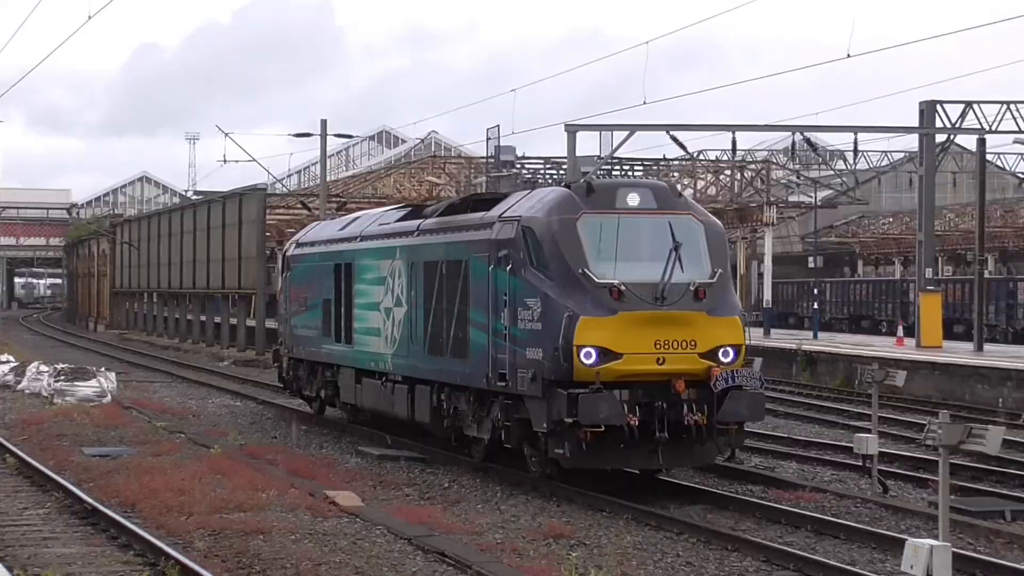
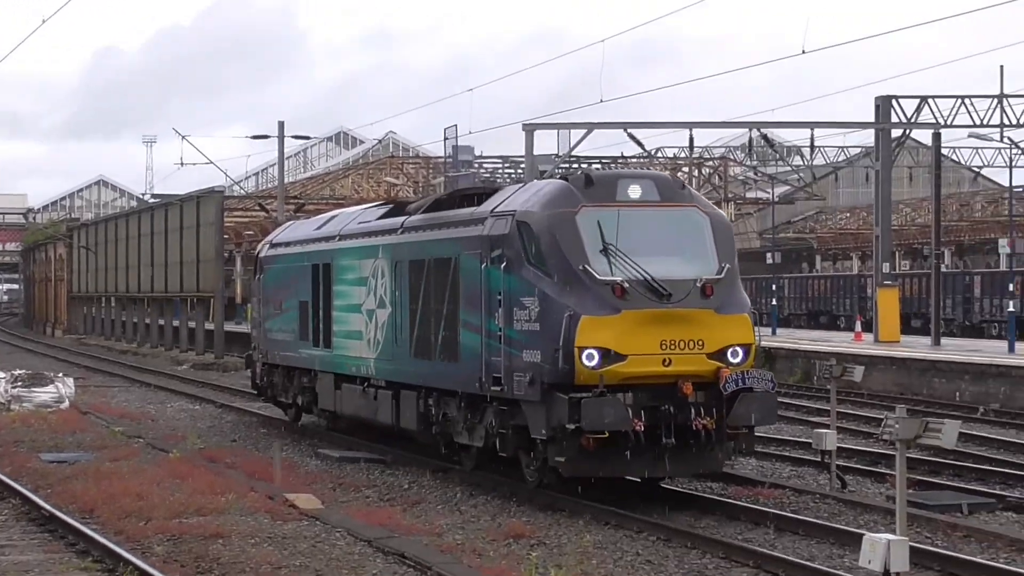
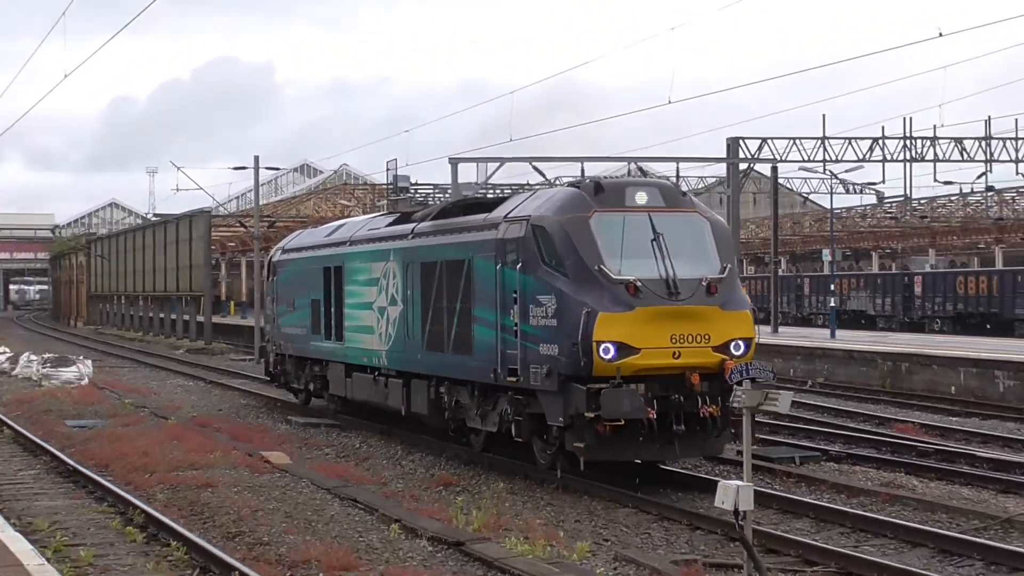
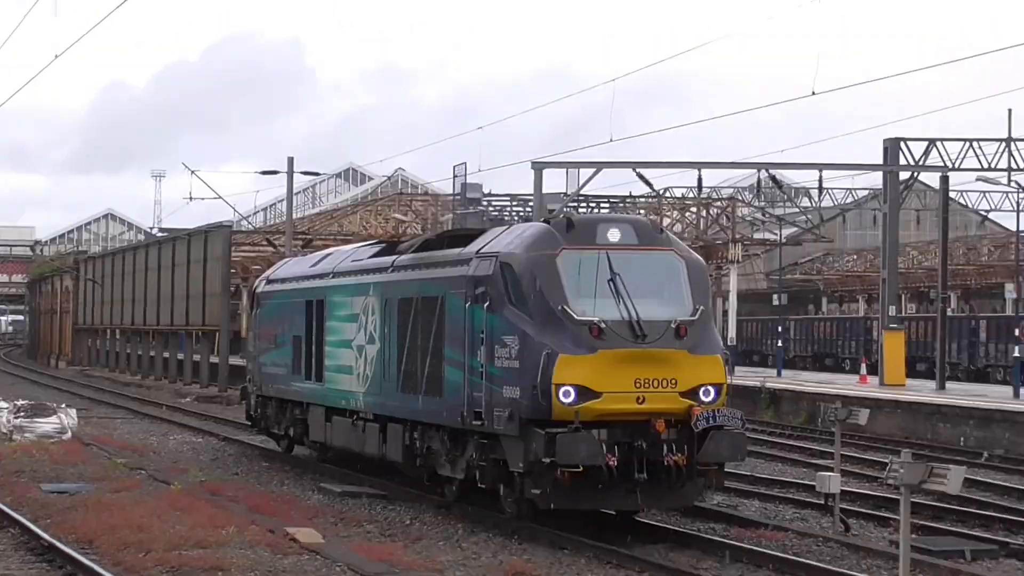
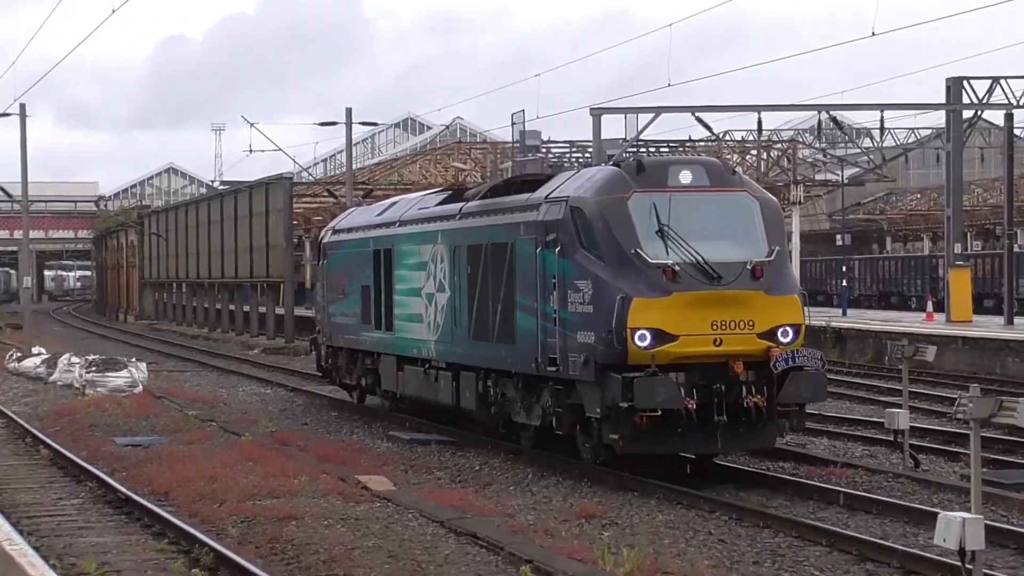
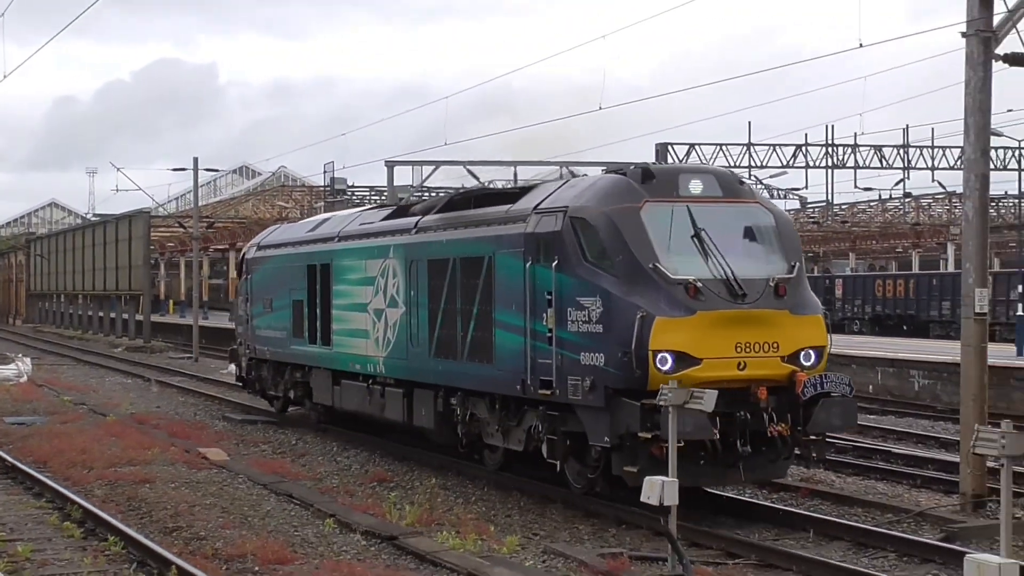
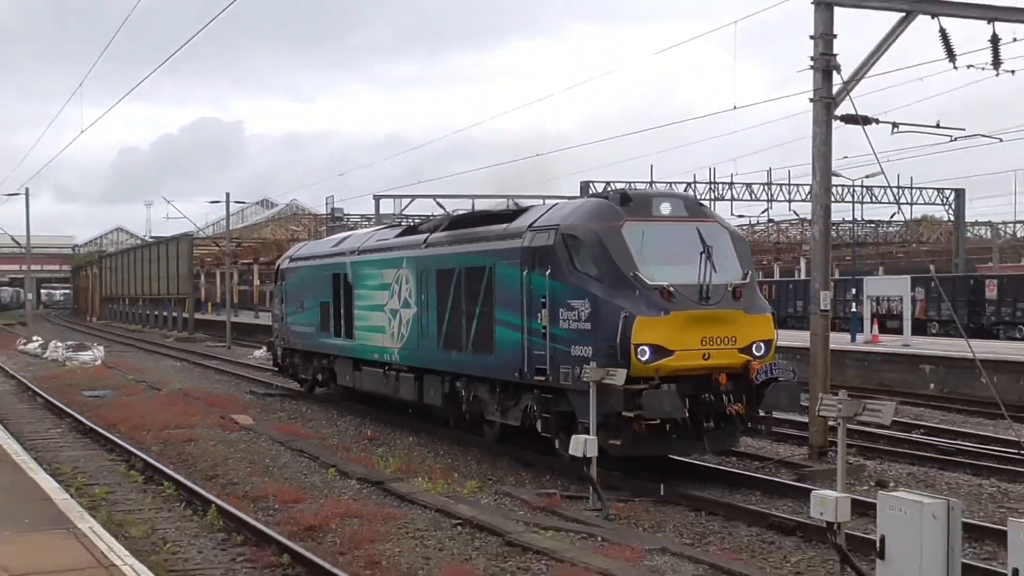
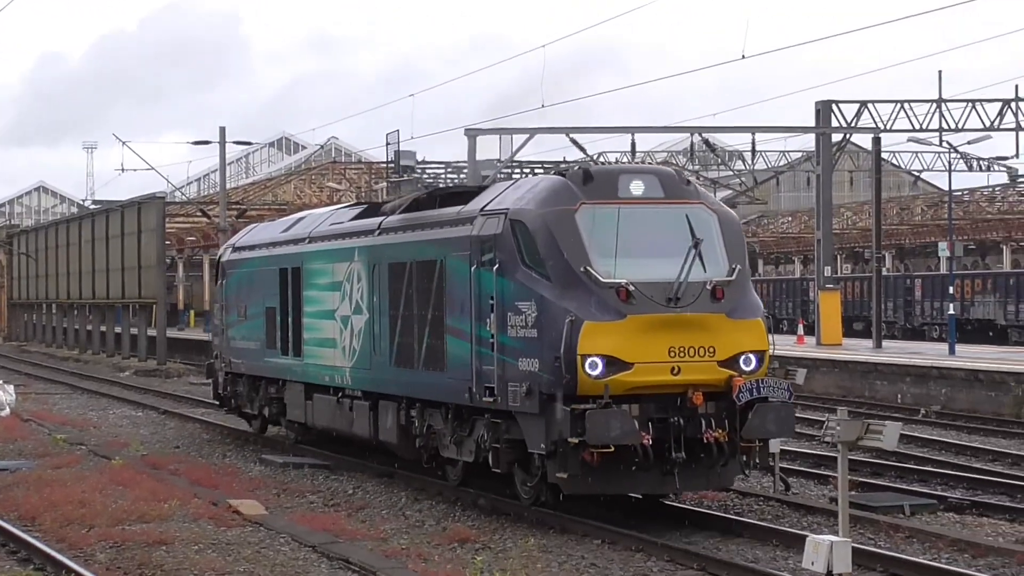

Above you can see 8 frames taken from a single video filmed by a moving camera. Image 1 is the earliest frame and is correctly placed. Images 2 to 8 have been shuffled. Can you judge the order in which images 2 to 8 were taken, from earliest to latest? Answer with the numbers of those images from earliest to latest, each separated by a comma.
4, 5, 2, 8, 3, 6, 7
